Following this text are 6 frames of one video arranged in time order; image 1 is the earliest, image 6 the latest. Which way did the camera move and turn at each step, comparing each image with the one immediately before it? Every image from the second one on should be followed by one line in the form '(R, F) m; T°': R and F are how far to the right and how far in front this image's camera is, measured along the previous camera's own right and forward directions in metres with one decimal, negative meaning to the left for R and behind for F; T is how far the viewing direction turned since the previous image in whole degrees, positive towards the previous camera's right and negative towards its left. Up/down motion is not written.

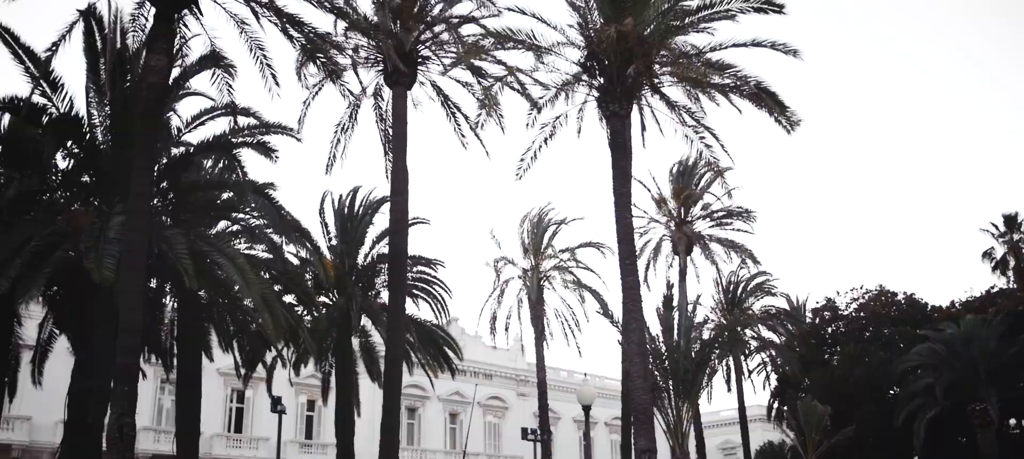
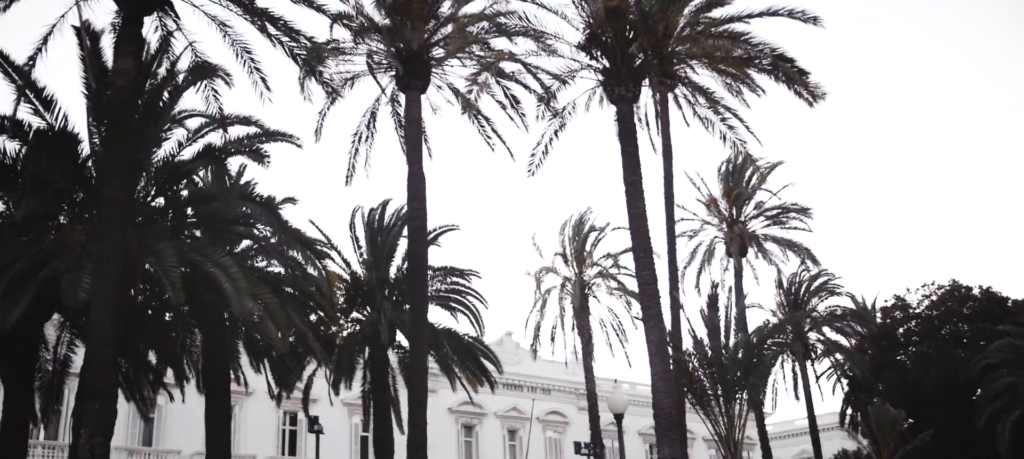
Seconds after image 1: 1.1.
(+0.9, +1.0) m; -4°
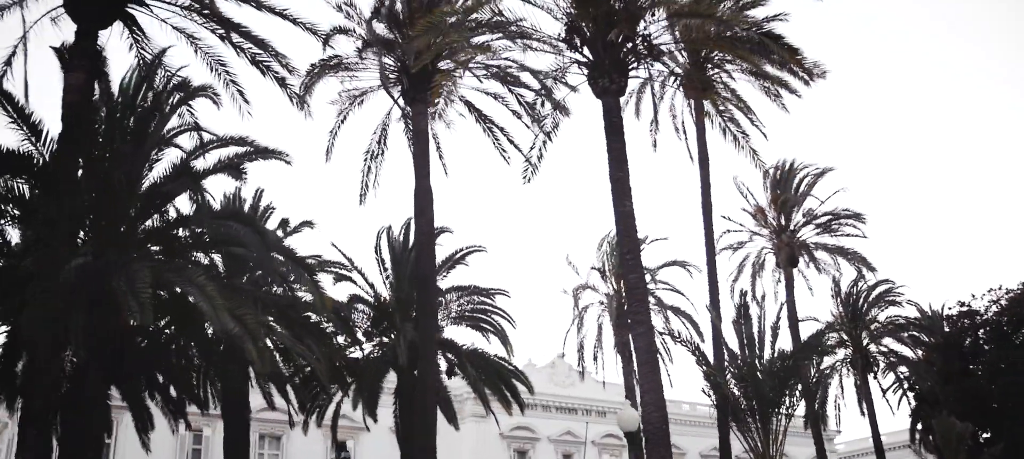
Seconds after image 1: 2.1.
(+1.1, +0.8) m; -4°
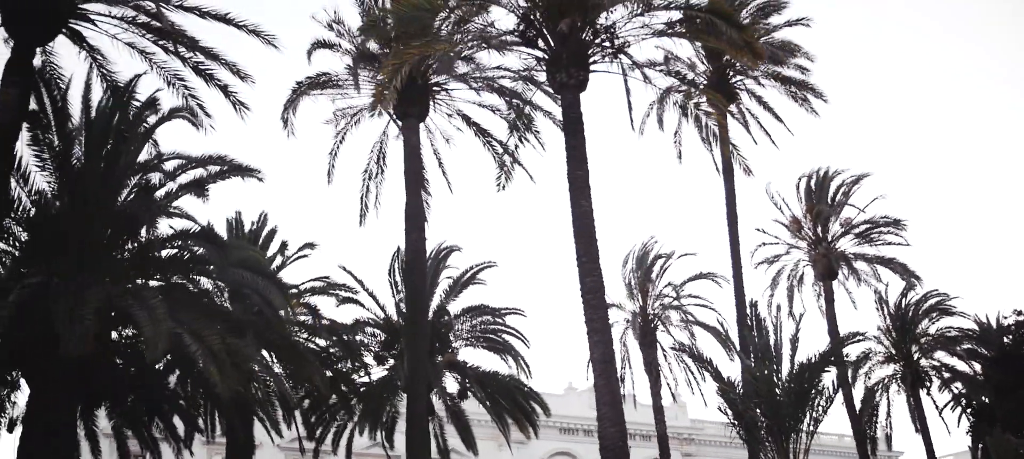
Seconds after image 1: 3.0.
(+1.2, +0.7) m; -4°
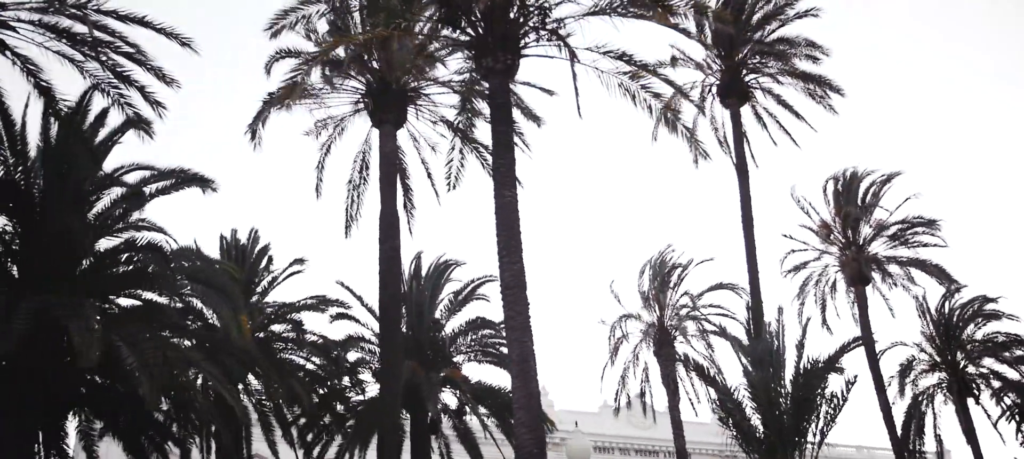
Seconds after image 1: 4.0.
(+1.5, +0.7) m; -4°
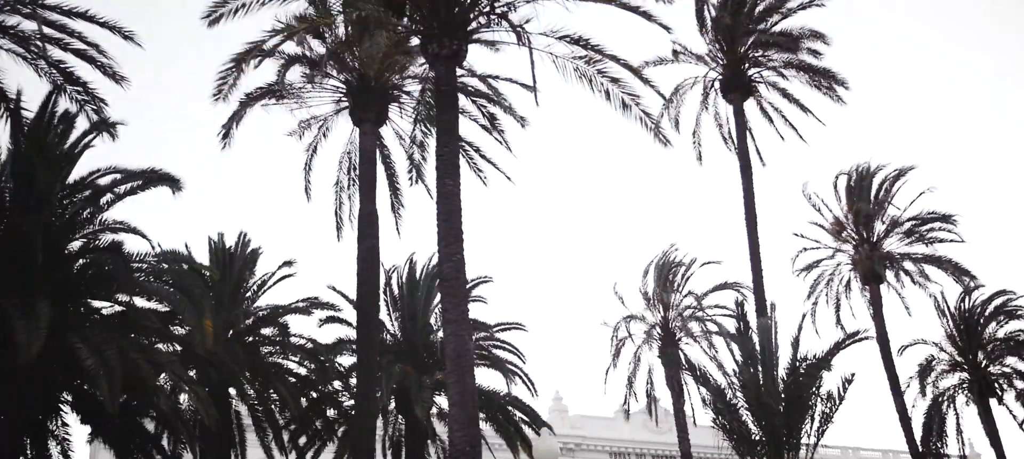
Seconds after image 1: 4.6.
(+0.9, +0.4) m; -2°
